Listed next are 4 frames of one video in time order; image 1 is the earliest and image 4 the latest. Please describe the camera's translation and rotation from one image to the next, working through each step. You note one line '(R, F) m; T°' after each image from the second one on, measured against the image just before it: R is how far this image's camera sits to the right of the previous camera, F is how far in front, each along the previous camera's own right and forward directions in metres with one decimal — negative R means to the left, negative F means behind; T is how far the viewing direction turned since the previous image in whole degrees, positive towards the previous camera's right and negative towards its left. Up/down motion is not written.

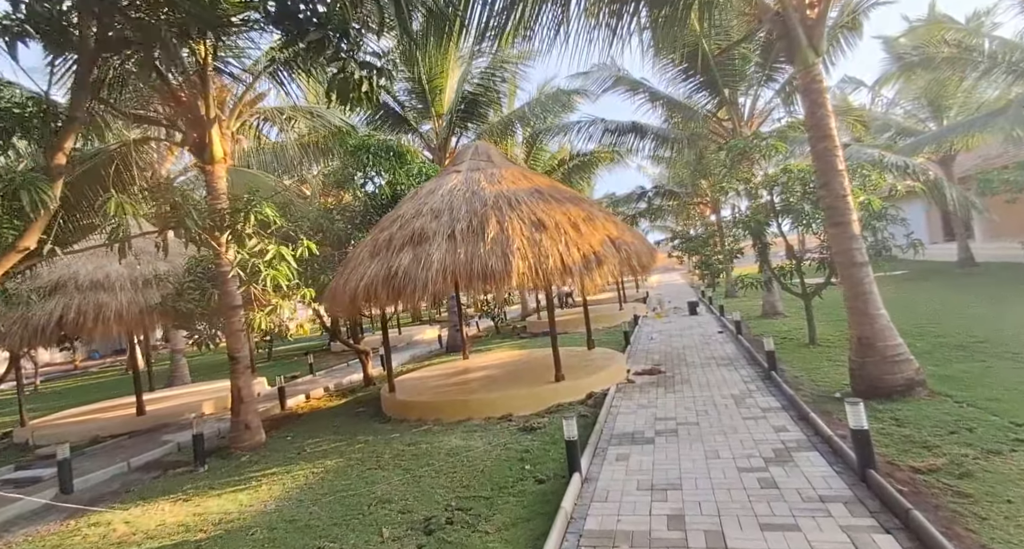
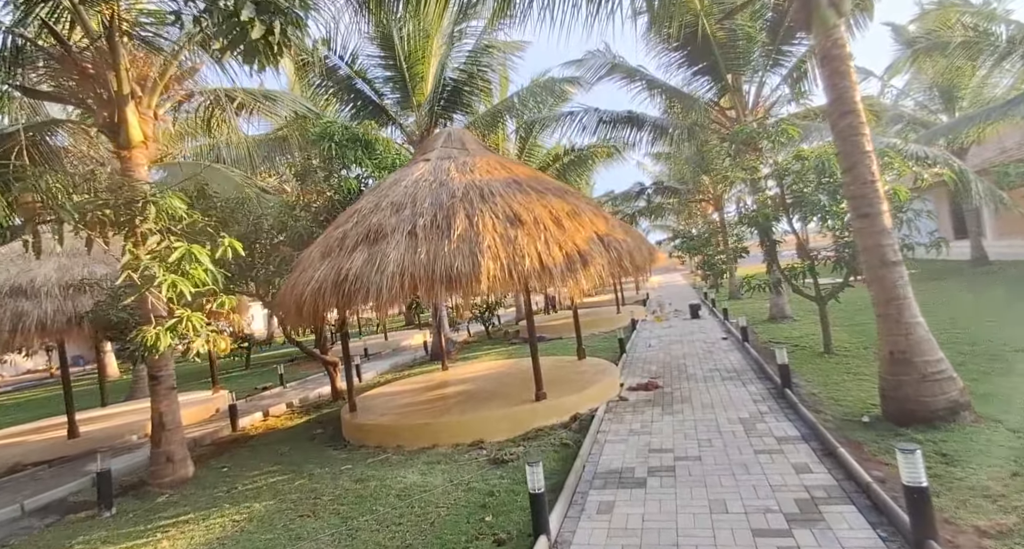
(+0.4, +1.1) m; 0°
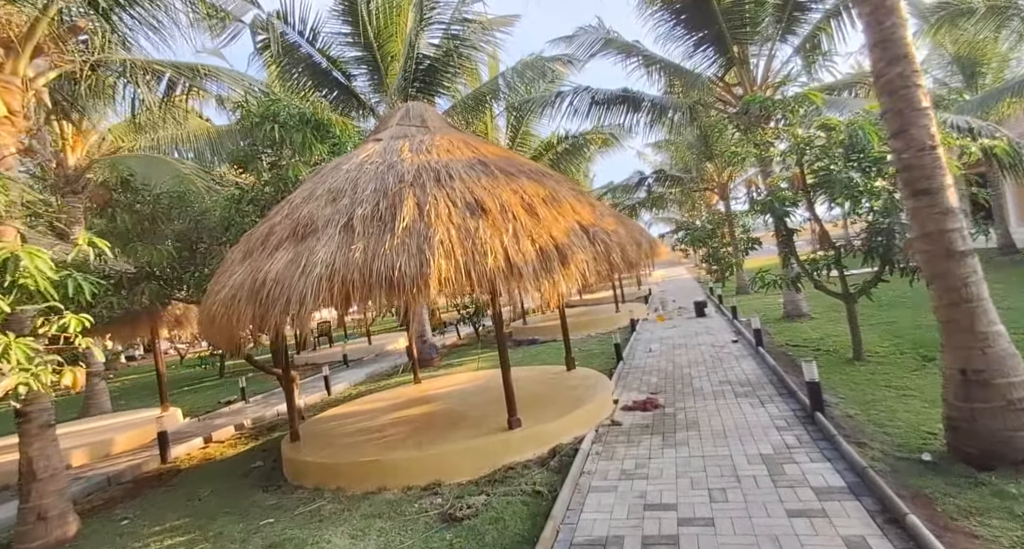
(+0.4, +1.3) m; 0°
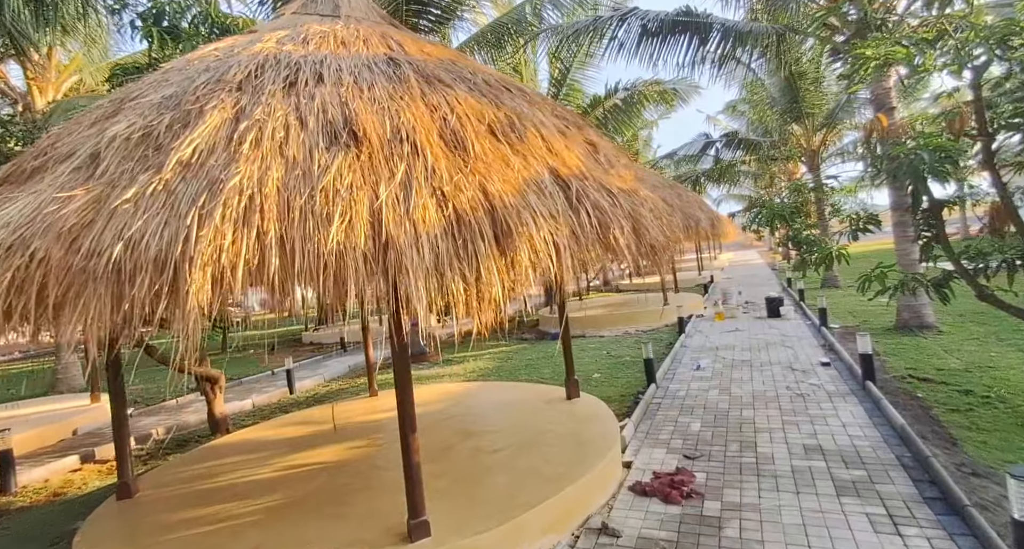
(+0.9, +2.7) m; -7°
